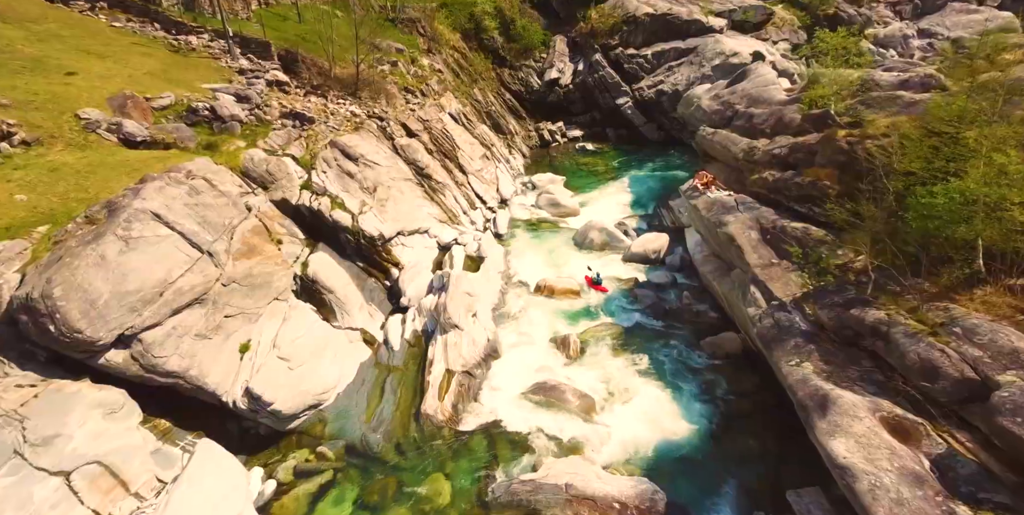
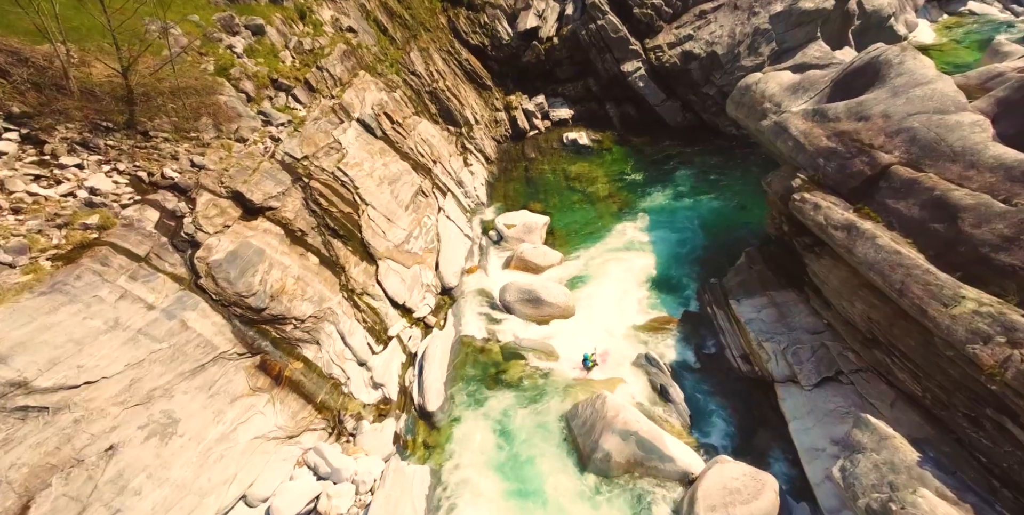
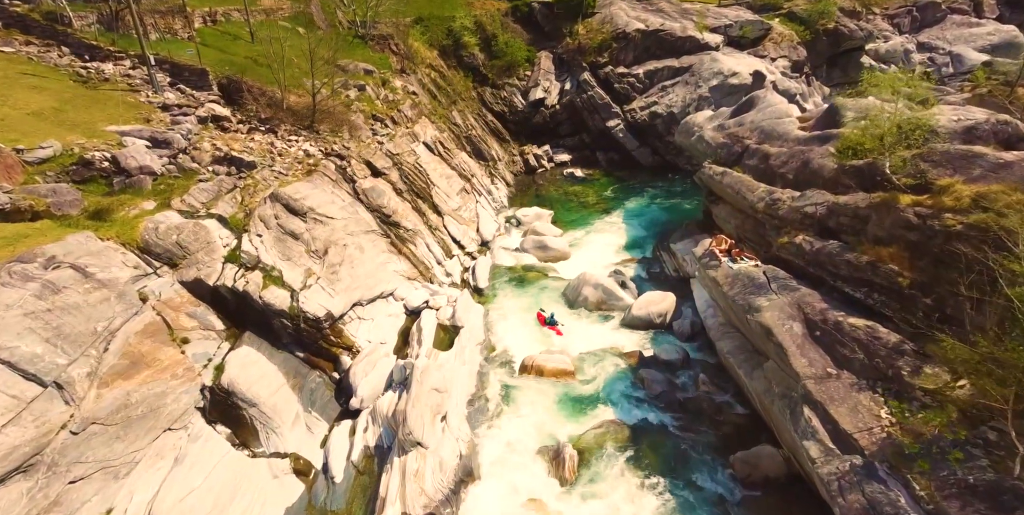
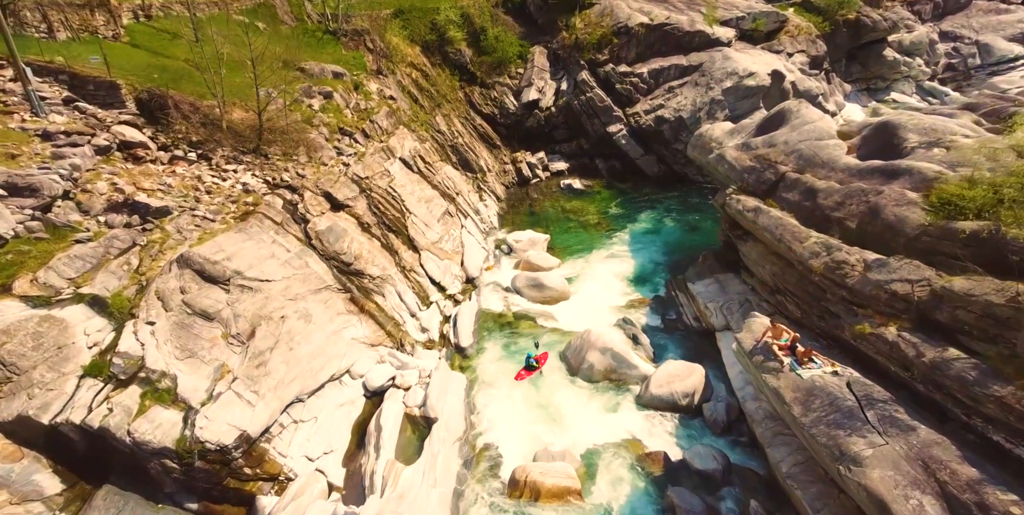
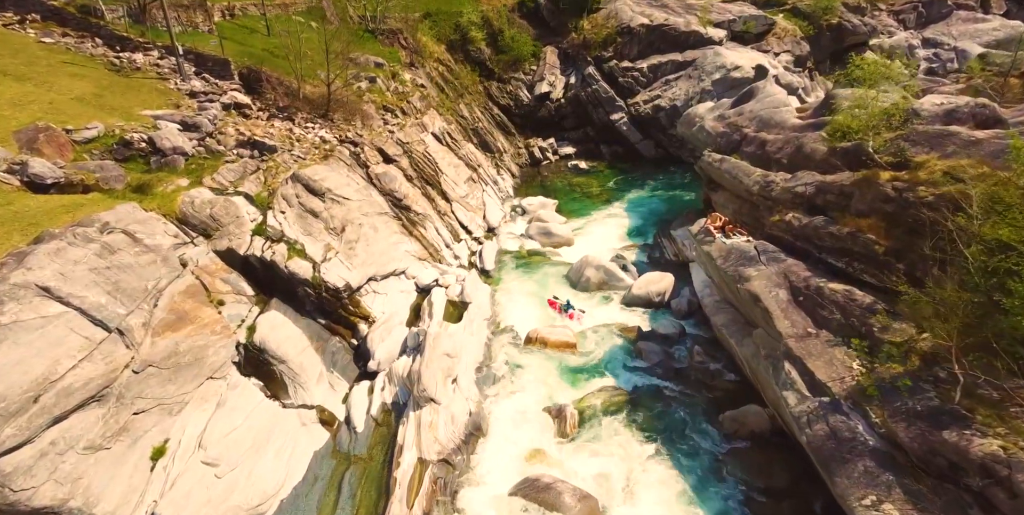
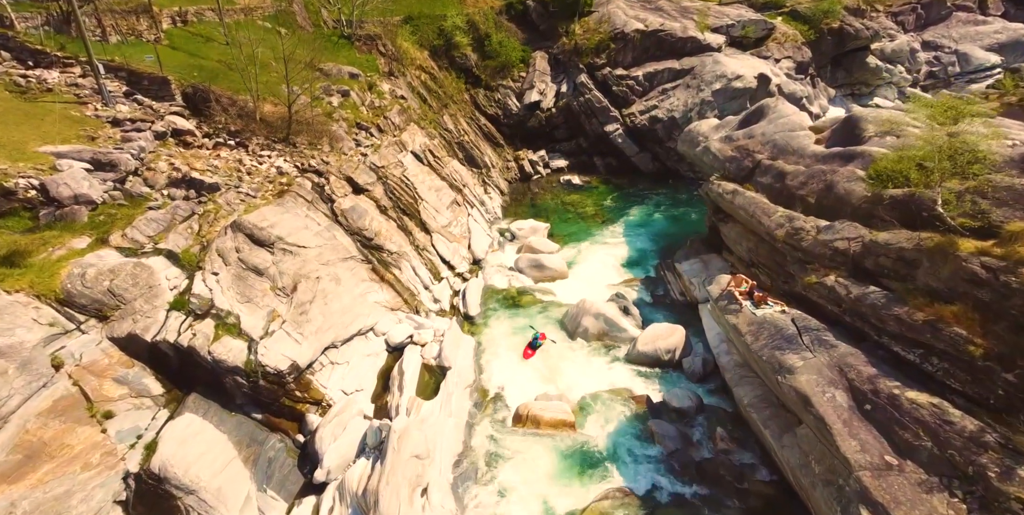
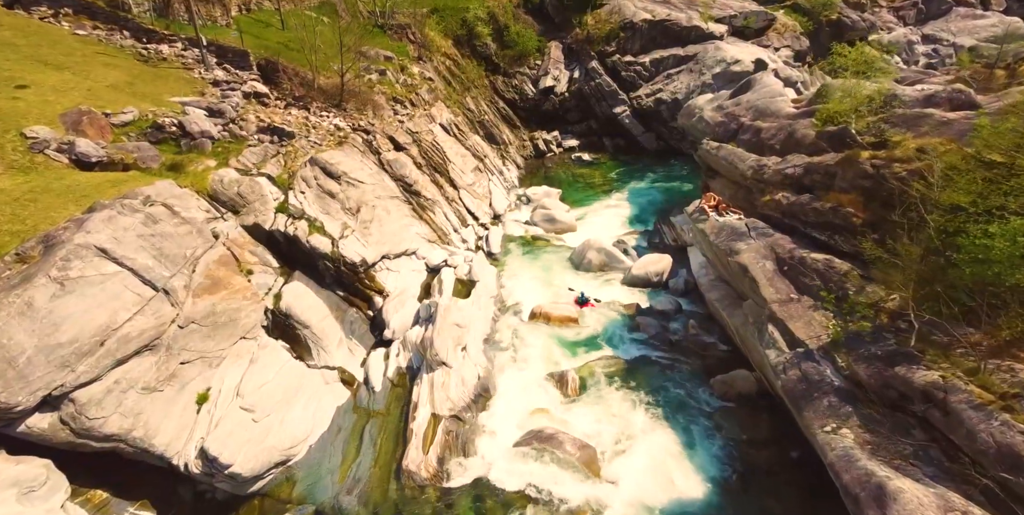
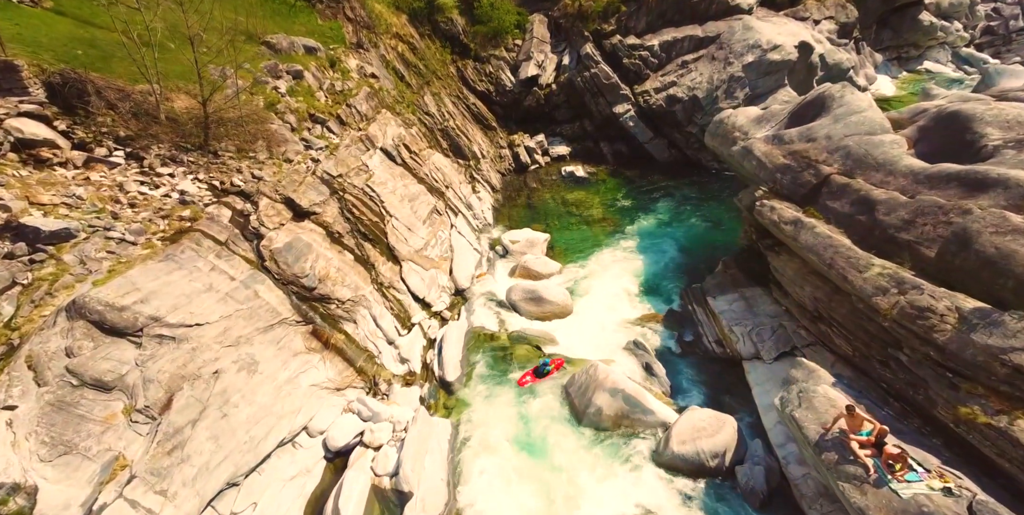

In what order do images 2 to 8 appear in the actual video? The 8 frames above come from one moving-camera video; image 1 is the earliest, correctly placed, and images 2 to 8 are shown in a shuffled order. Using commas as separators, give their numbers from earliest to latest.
7, 5, 3, 6, 4, 8, 2
